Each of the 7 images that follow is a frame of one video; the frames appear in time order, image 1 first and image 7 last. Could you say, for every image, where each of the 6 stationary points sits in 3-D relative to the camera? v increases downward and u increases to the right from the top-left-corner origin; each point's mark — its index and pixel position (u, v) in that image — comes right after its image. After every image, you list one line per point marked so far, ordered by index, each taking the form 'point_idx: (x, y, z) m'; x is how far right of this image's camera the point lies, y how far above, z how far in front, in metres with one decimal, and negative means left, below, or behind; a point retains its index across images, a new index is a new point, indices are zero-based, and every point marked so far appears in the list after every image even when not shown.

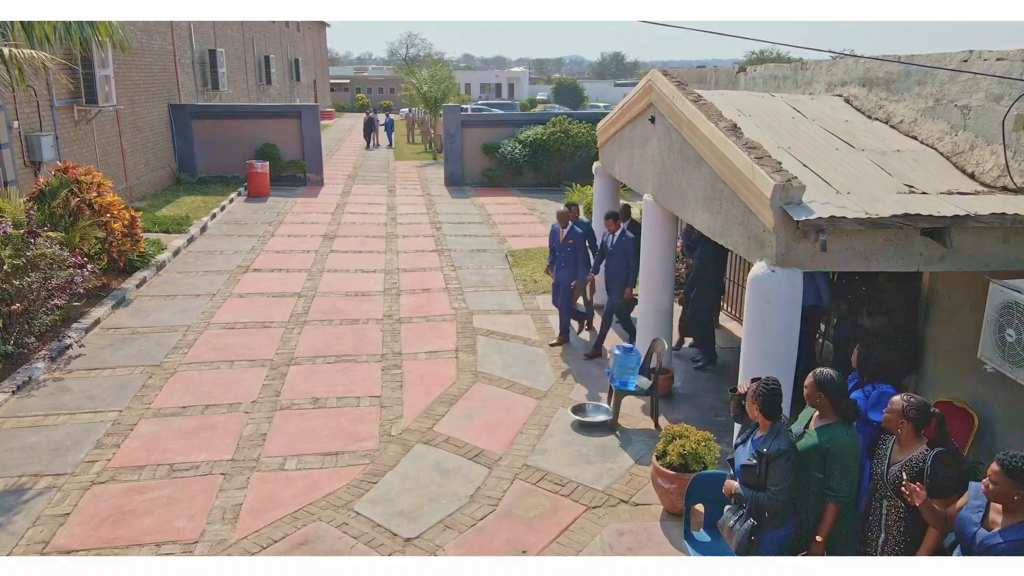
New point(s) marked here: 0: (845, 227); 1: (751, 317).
0: (+4.3, +0.8, +4.5) m
1: (+3.3, -0.4, +4.9) m
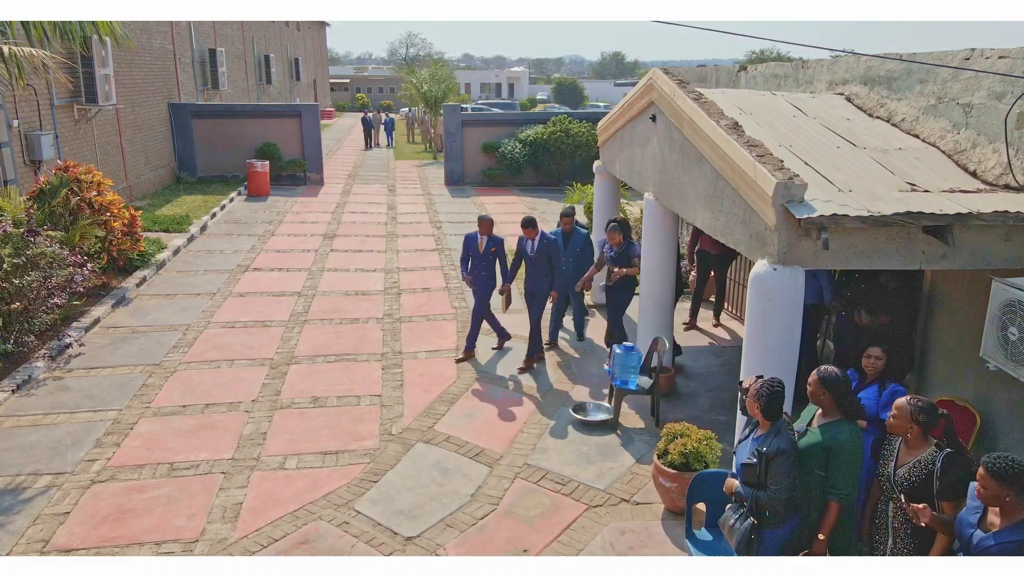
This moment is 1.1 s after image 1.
0: (+4.3, +0.8, +4.4) m
1: (+3.3, -0.4, +4.9) m
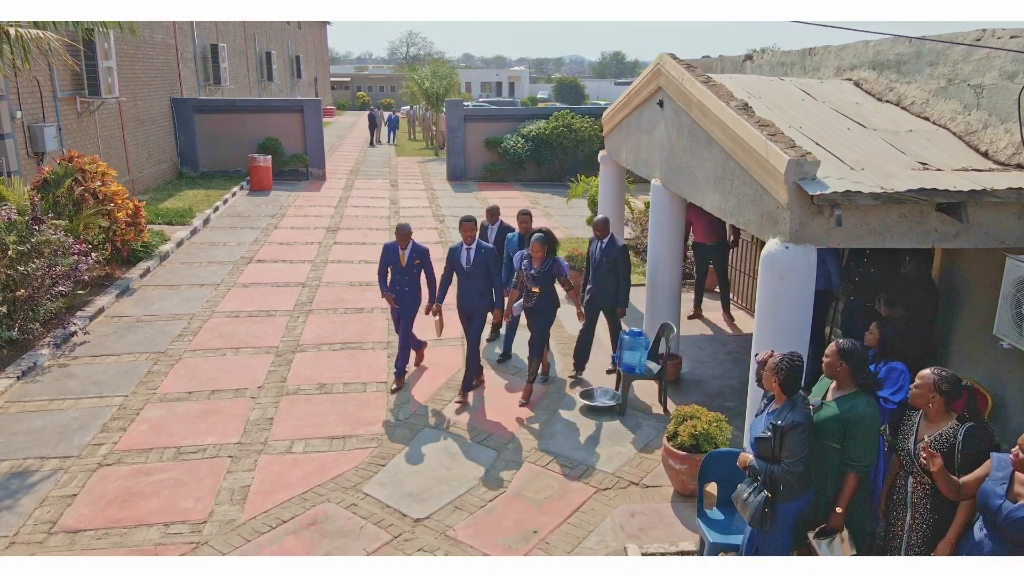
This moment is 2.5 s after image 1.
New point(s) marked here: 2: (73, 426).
0: (+4.4, +1.1, +4.4) m
1: (+3.5, -0.1, +4.8) m
2: (-8.1, -2.6, +6.5) m
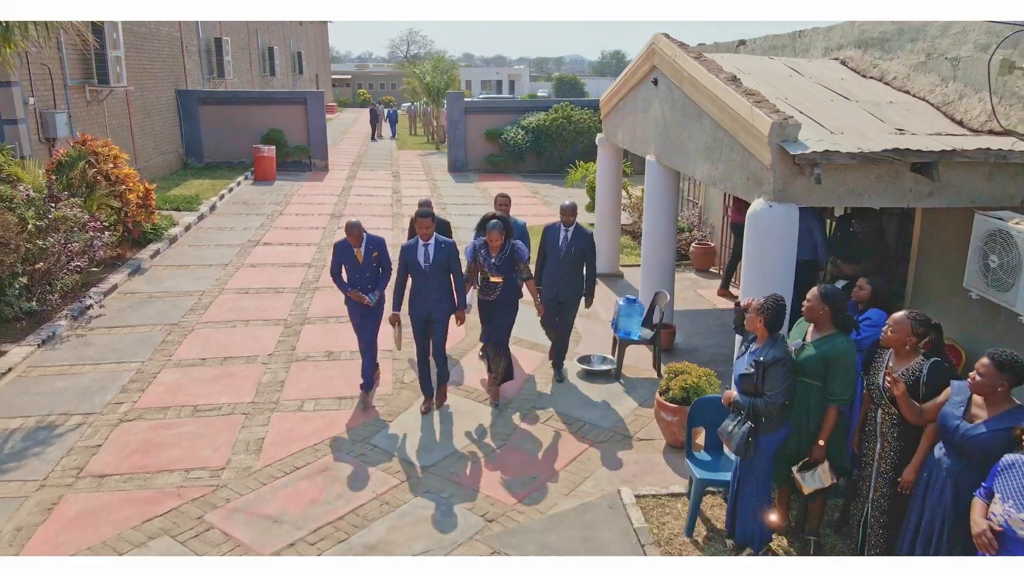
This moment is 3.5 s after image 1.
0: (+4.4, +1.7, +4.7) m
1: (+3.5, +0.5, +5.1) m
2: (-8.1, -1.9, +6.8) m
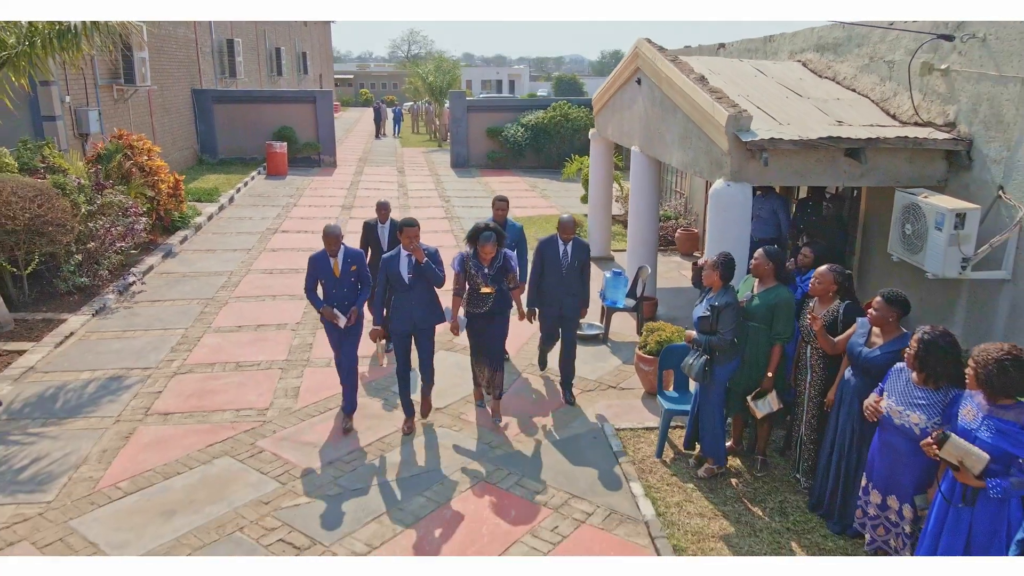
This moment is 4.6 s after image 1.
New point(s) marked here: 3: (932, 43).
0: (+4.4, +2.3, +5.7) m
1: (+3.5, +1.1, +6.1) m
2: (-8.1, -1.3, +7.8) m
3: (+7.4, +4.3, +6.1) m
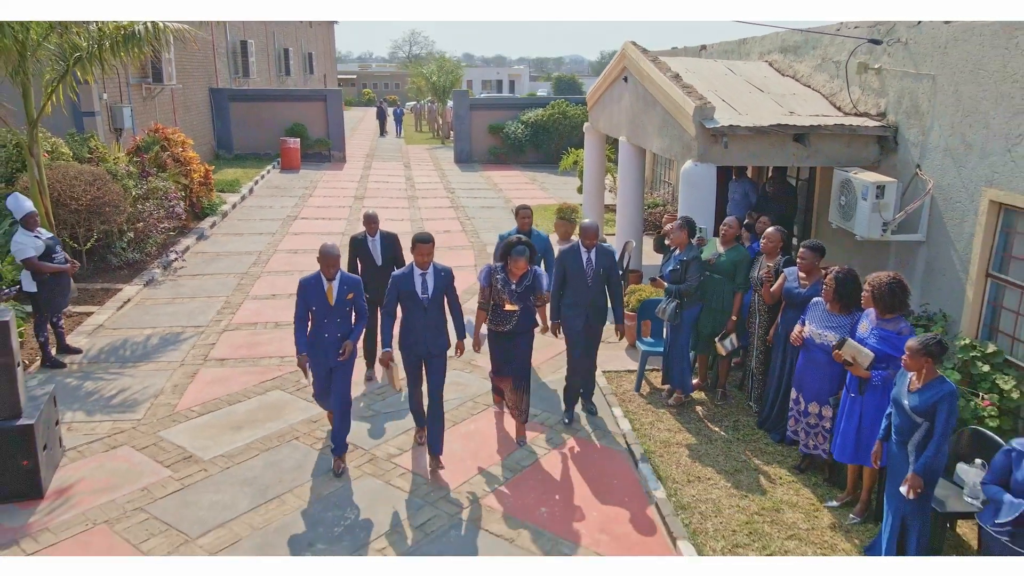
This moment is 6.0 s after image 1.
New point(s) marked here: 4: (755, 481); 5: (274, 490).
0: (+4.5, +3.0, +6.9) m
1: (+3.5, +1.9, +7.3) m
2: (-8.0, -0.6, +8.9) m
3: (+7.4, +5.0, +7.3) m
4: (+3.7, -2.9, +5.4) m
5: (-3.5, -3.0, +5.2) m
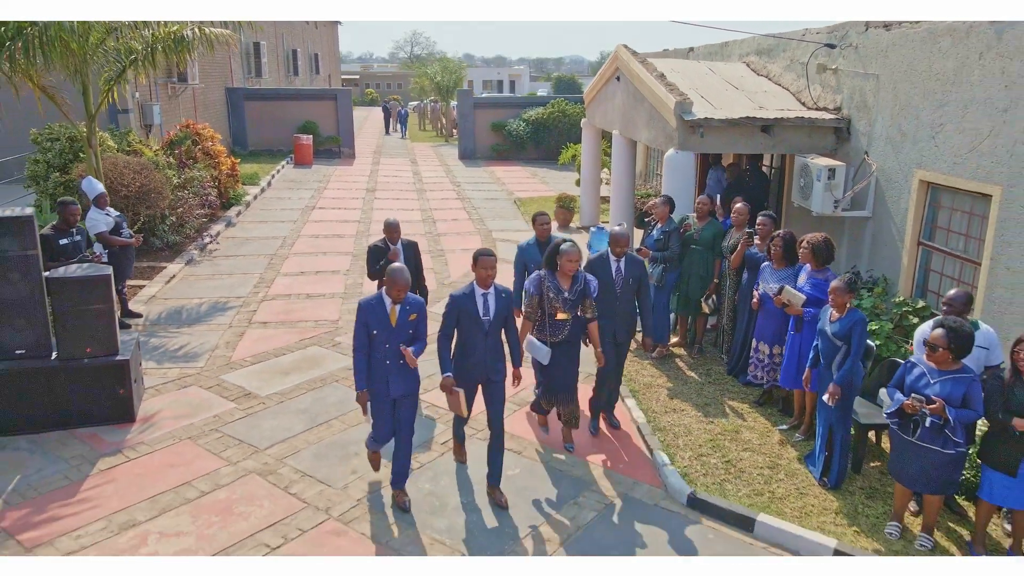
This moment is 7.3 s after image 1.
0: (+4.6, +3.7, +7.9) m
1: (+3.7, +2.5, +8.4) m
2: (-7.9, +0.1, +10.0) m
3: (+7.6, +5.7, +8.4) m
4: (+3.8, -2.3, +6.5) m
5: (-3.4, -2.3, +6.3) m
